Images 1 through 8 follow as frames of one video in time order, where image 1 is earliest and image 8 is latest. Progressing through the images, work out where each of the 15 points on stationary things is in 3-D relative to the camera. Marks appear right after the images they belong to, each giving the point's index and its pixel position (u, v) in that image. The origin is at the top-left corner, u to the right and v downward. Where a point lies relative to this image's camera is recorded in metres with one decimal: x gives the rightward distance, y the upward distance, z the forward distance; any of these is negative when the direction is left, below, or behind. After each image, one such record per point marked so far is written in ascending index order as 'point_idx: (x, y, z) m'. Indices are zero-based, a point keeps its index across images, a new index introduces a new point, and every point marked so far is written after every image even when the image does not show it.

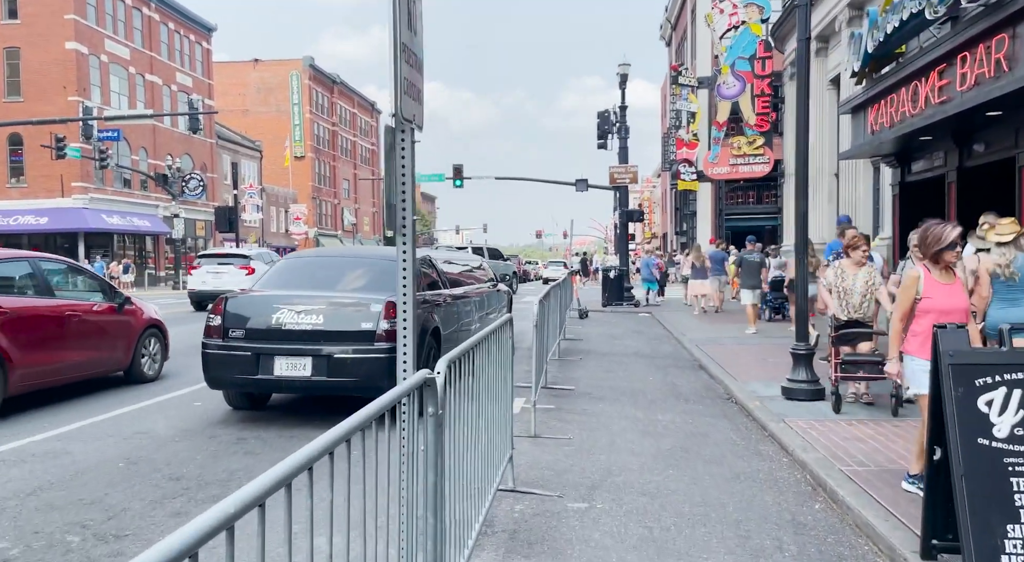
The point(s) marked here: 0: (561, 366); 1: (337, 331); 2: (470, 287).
0: (+0.7, -1.1, +12.4) m
1: (-1.4, -0.4, +7.5) m
2: (-0.6, -0.1, +12.6) m
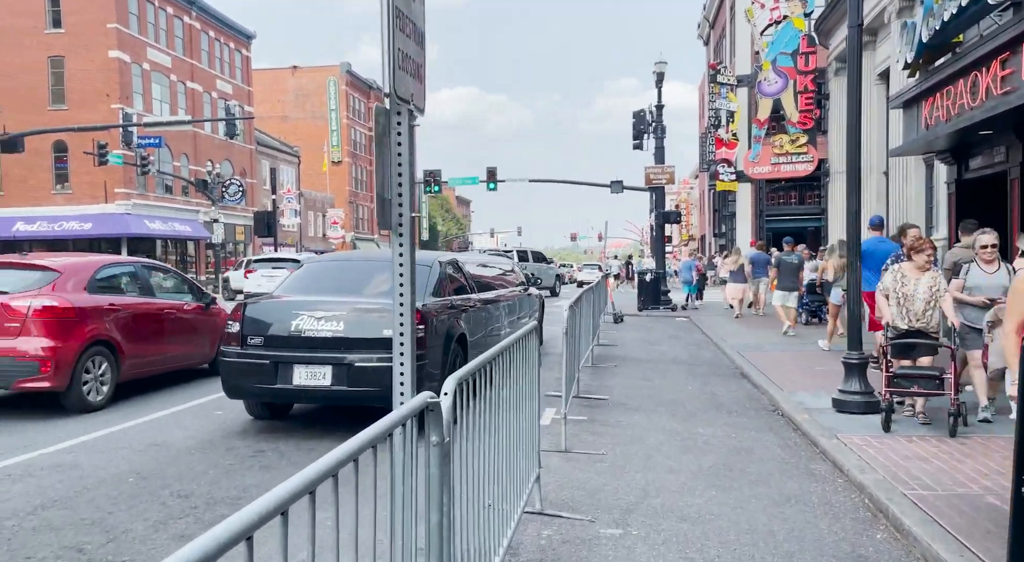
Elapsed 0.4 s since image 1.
0: (+1.1, -1.2, +11.9) m
1: (-1.2, -0.4, +7.1) m
2: (-0.1, -0.1, +12.2) m
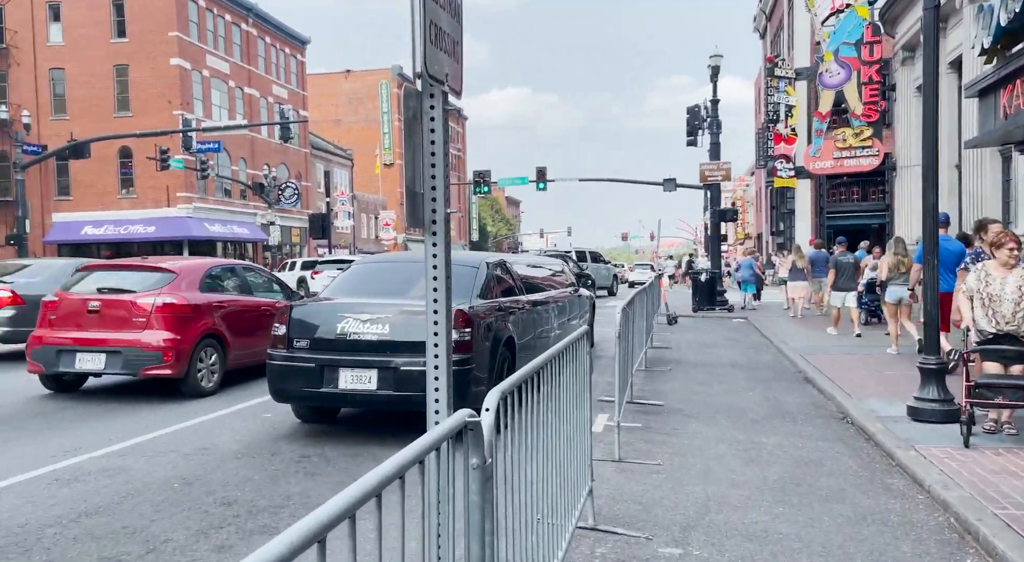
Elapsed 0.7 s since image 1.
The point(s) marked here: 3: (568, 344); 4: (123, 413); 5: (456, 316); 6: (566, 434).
0: (+1.7, -1.2, +11.4) m
1: (-0.8, -0.4, +6.8) m
2: (+0.5, -0.1, +11.8) m
3: (+0.3, -0.3, +4.7) m
4: (-3.7, -1.2, +8.7) m
5: (-0.4, -0.3, +6.9) m
6: (+0.3, -0.8, +4.6) m
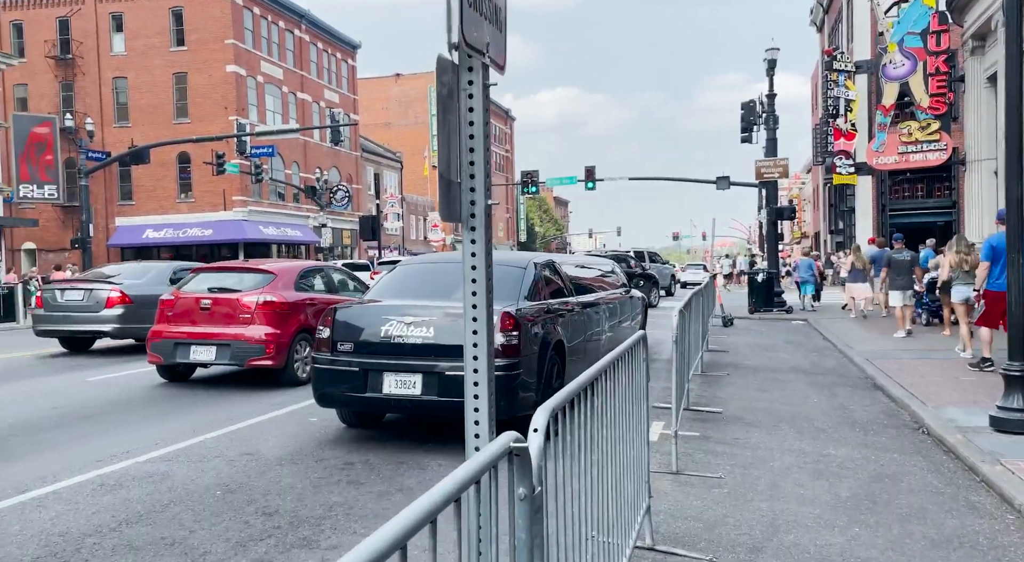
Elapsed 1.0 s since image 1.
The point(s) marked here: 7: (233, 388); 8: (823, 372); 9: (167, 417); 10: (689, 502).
0: (+2.3, -1.2, +11.0) m
1: (-0.5, -0.5, +6.5) m
2: (+1.1, -0.1, +11.4) m
3: (+0.5, -0.3, +4.4) m
4: (-3.2, -1.3, +8.5) m
5: (-0.1, -0.3, +6.6) m
6: (+0.5, -0.8, +4.3) m
7: (-3.1, -1.2, +10.2) m
8: (+4.1, -1.2, +12.1) m
9: (-3.2, -1.3, +8.6) m
10: (+1.1, -1.3, +5.5) m
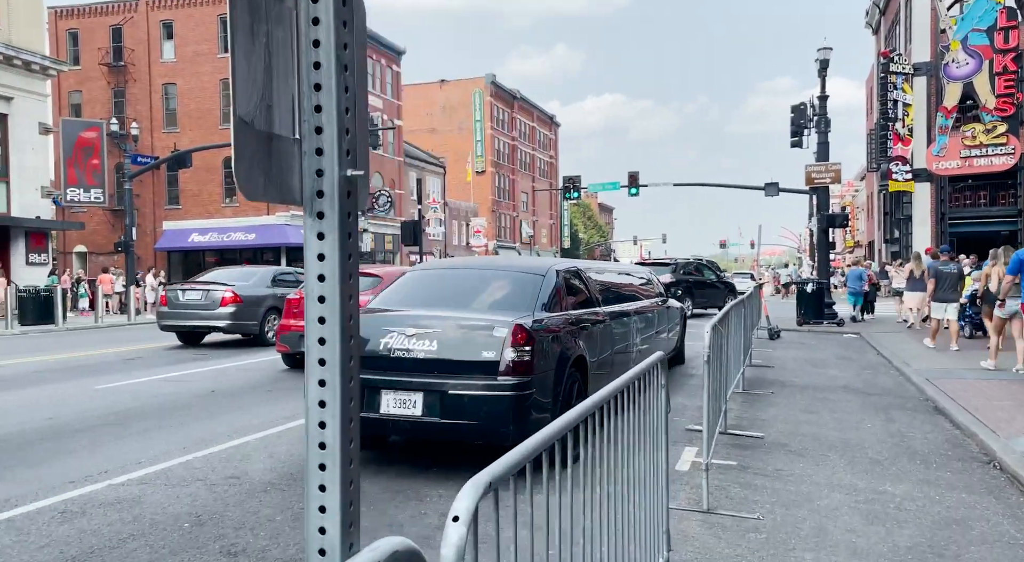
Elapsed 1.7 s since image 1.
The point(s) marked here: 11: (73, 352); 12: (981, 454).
0: (+2.6, -1.3, +10.2) m
1: (-0.4, -0.5, +5.8) m
2: (+1.4, -0.3, +10.7) m
3: (+0.5, -0.4, +3.6) m
4: (-3.0, -1.3, +8.0) m
5: (0.0, -0.3, +5.9) m
6: (+0.5, -0.8, +3.5) m
7: (-2.8, -1.2, +9.6) m
8: (+4.4, -1.3, +11.2) m
9: (-3.1, -1.3, +8.0) m
10: (+1.1, -1.4, +4.7) m
11: (-7.4, -1.2, +15.3) m
12: (+3.9, -1.4, +7.5) m
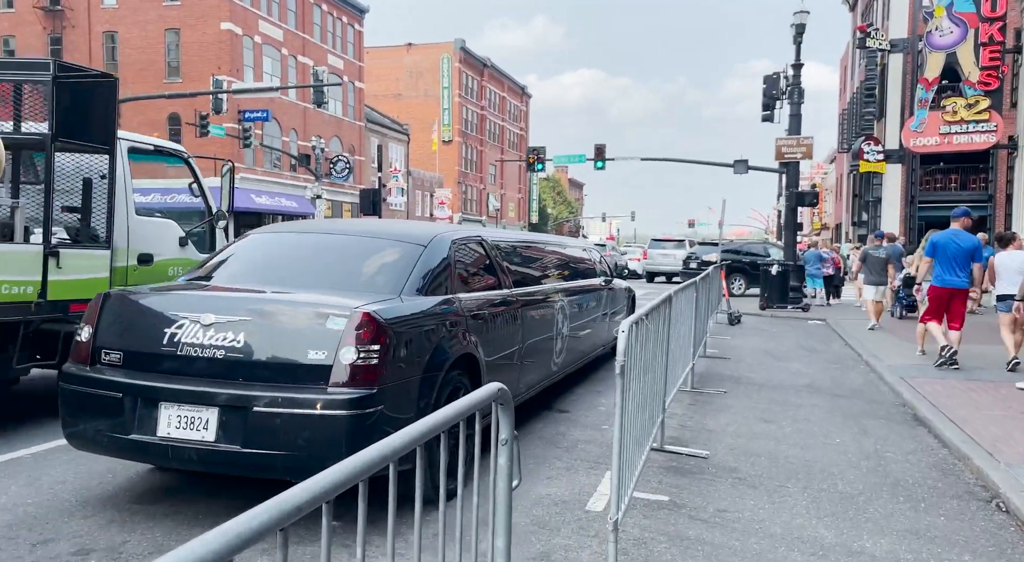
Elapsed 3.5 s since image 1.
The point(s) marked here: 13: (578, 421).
0: (+1.7, -1.1, +8.6) m
1: (-1.1, -0.4, +4.1) m
2: (+0.6, 0.0, +9.0) m
3: (-0.1, -0.3, +2.0) m
4: (-3.8, -1.0, +6.2) m
5: (-0.7, -0.2, +4.2) m
6: (-0.2, -0.8, +1.9) m
7: (-3.7, -0.9, +7.9) m
8: (+3.5, -1.2, +9.7) m
9: (-3.9, -1.0, +6.3) m
10: (+0.4, -1.3, +3.1) m
11: (-8.4, -0.6, +13.4) m
12: (+3.1, -1.3, +6.0) m
13: (+0.5, -1.1, +7.1) m
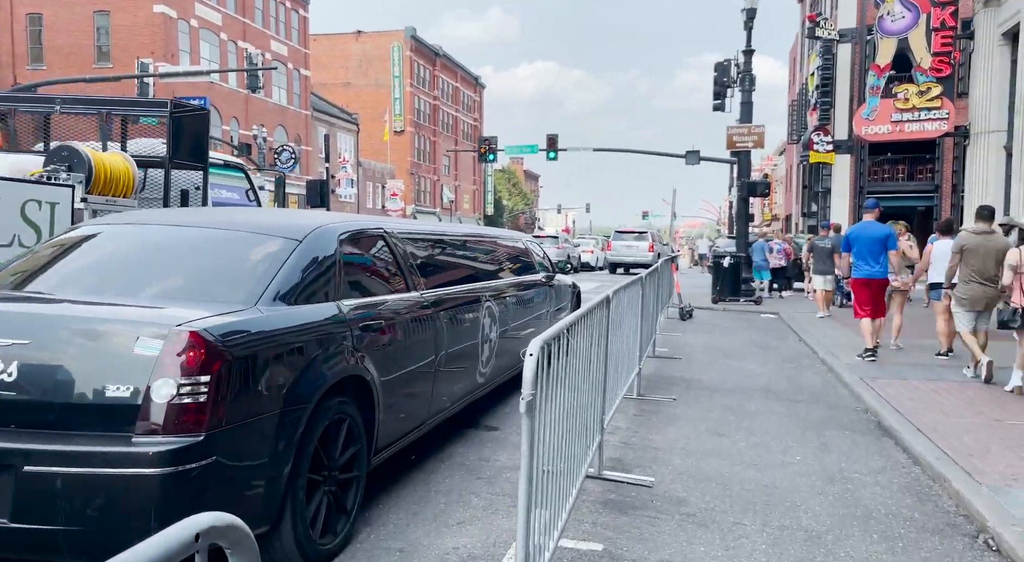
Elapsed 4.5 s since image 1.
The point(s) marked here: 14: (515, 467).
0: (+1.1, -1.1, +7.7) m
1: (-1.5, -0.4, +3.1) m
2: (-0.1, 0.0, +8.1) m
3: (-0.5, -0.4, +1.0) m
4: (-4.3, -1.0, +5.1) m
5: (-1.1, -0.2, +3.2) m
6: (-0.5, -0.8, +0.9) m
7: (-4.3, -0.9, +6.7) m
8: (+2.8, -1.1, +8.9) m
9: (-4.4, -1.0, +5.1) m
10: (0.0, -1.3, +2.2) m
11: (-9.3, -0.6, +12.1) m
12: (+2.6, -1.3, +5.2) m
13: (0.0, -1.1, +6.2) m
14: (0.0, -1.1, +5.5) m
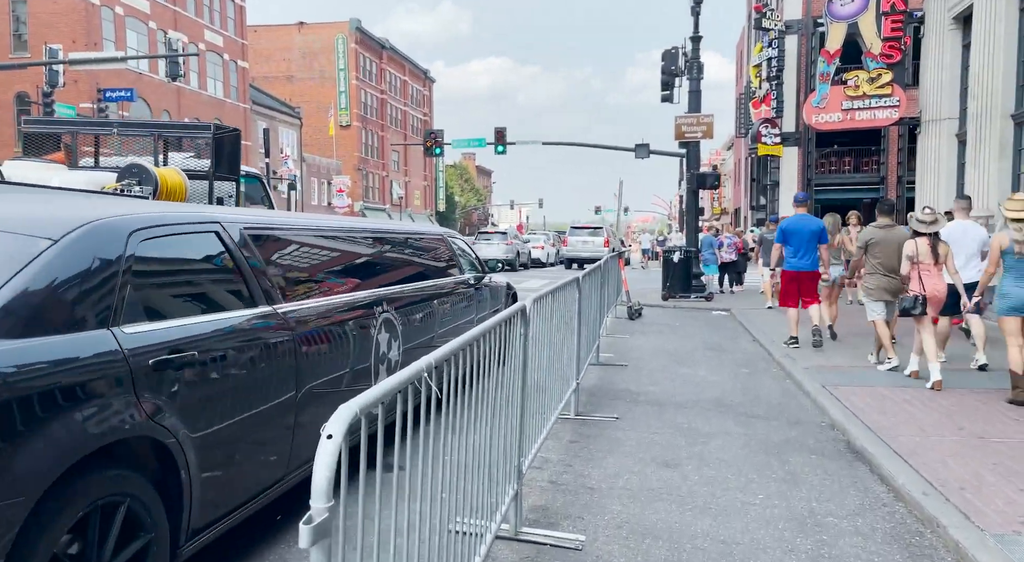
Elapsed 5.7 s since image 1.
0: (+0.5, -1.1, +6.6) m
1: (-1.9, -0.5, +1.9) m
2: (-0.7, 0.0, +6.9) m
3: (-0.8, -0.4, -0.2) m
4: (-4.8, -1.1, +3.7) m
5: (-1.5, -0.3, +1.9) m
6: (-0.8, -0.9, -0.3) m
7: (-4.8, -1.0, +5.3) m
8: (+2.1, -1.1, +7.8) m
9: (-4.9, -1.1, +3.7) m
10: (-0.3, -1.4, +1.0) m
11: (-10.1, -0.7, +10.4) m
12: (+2.1, -1.3, +4.2) m
13: (-0.6, -1.1, +5.0) m
14: (-0.5, -1.2, +4.3) m
